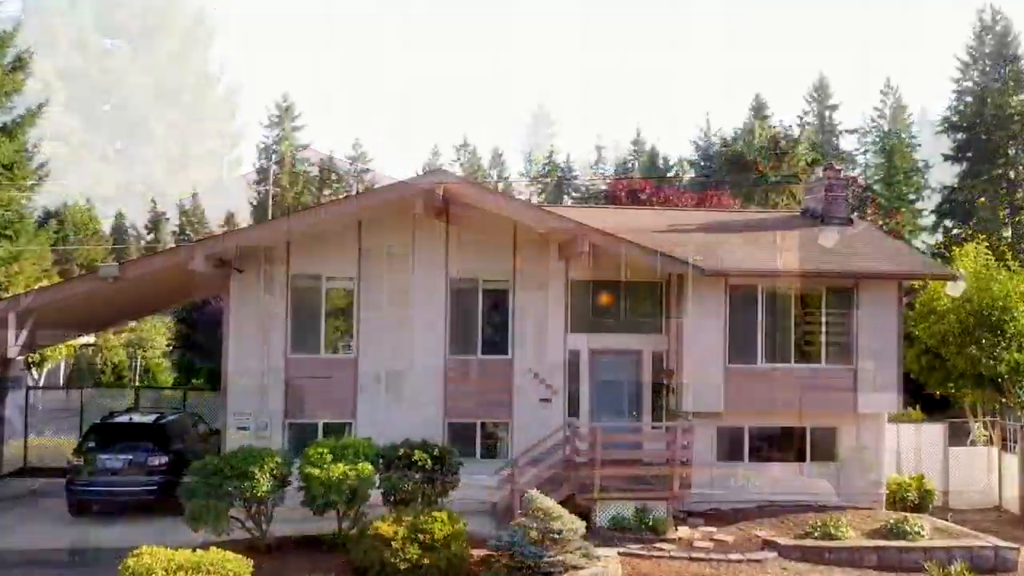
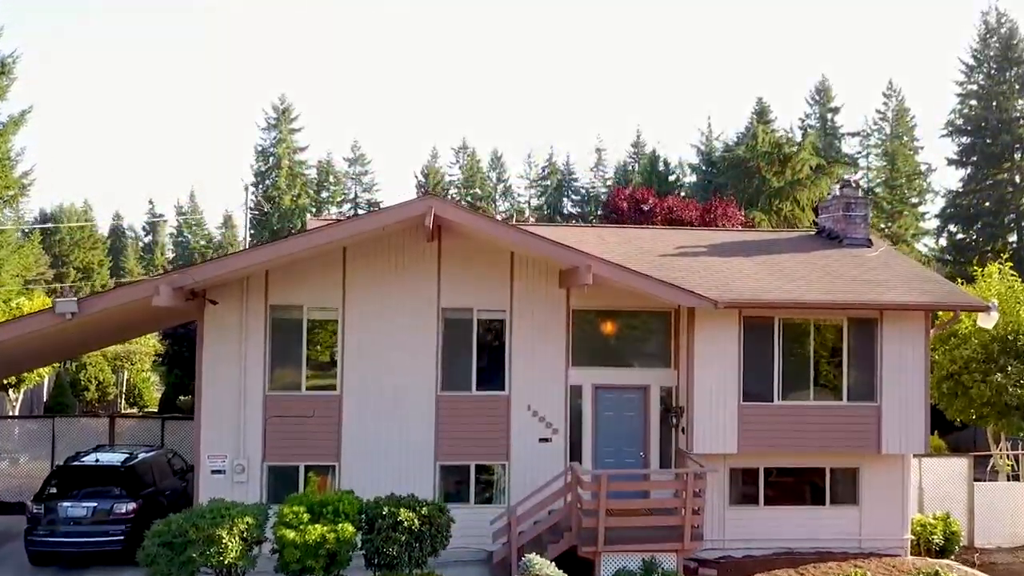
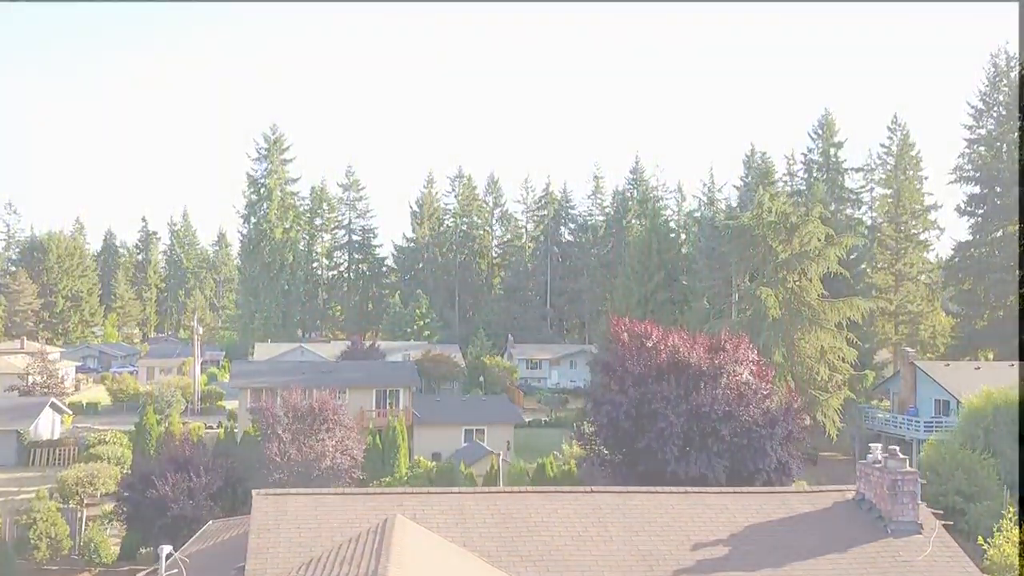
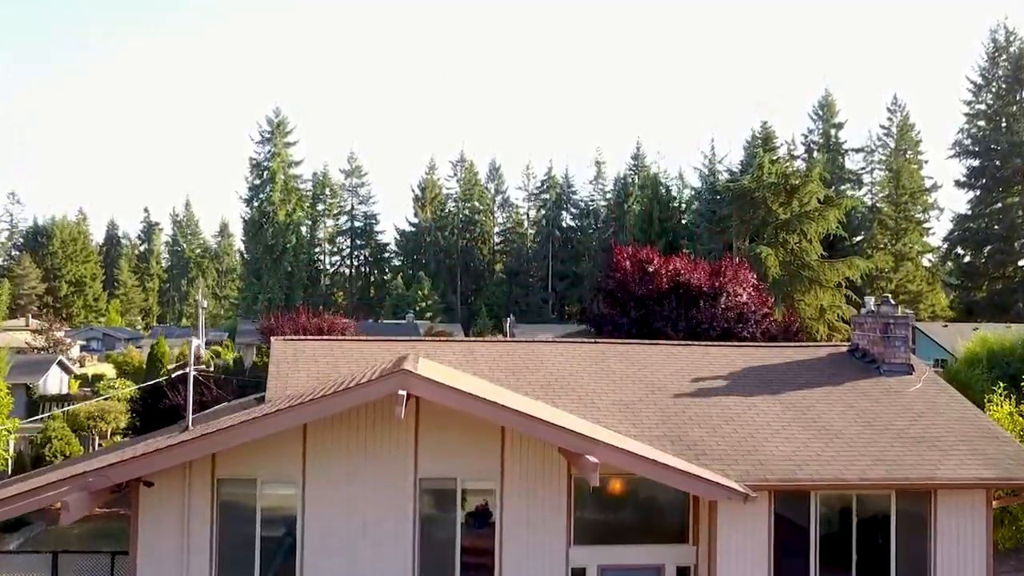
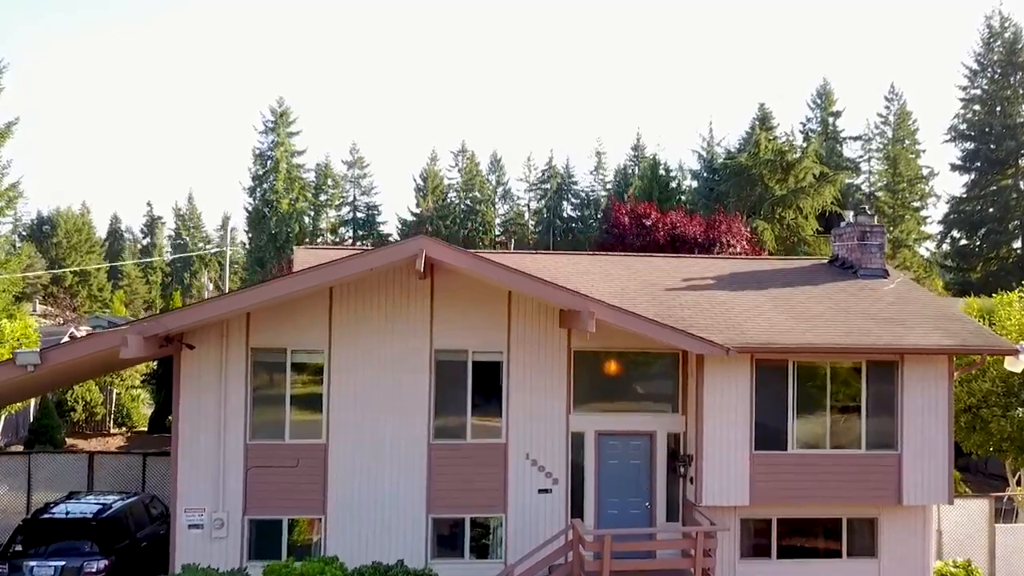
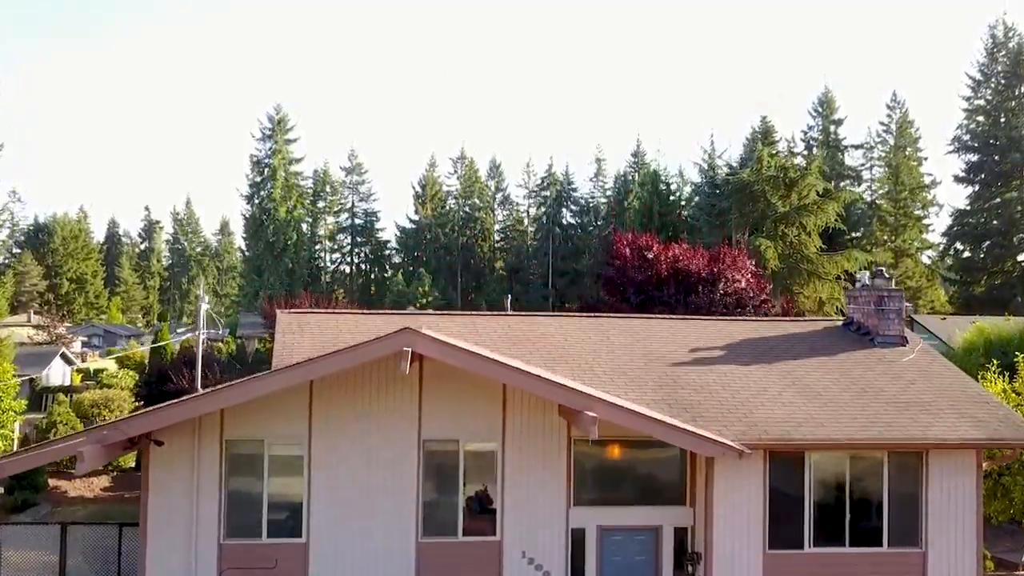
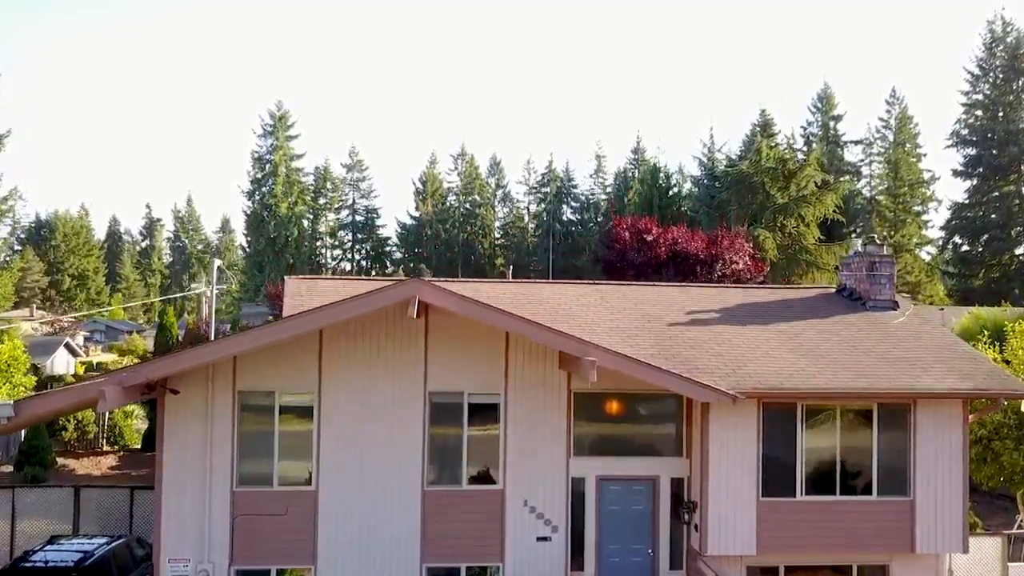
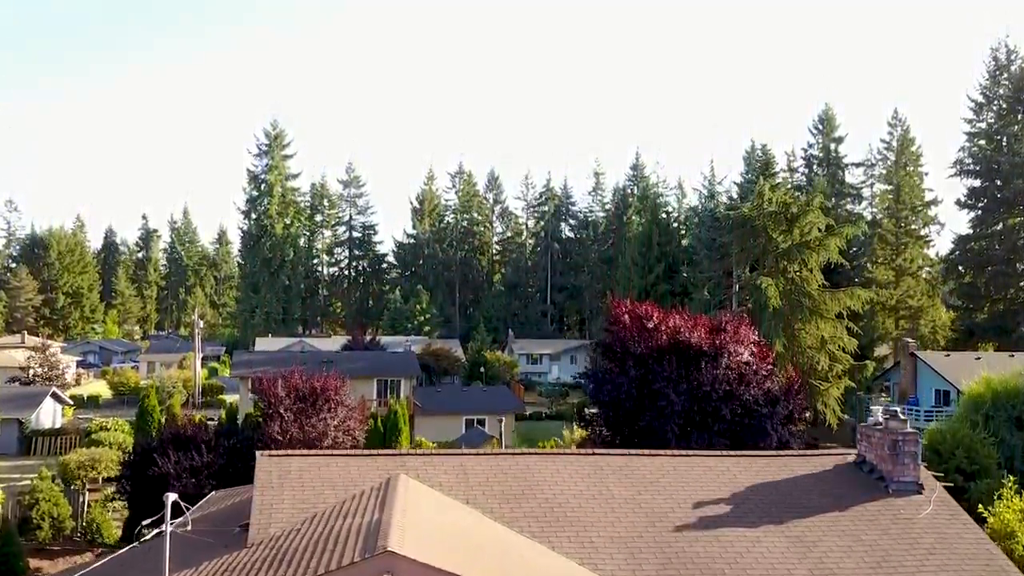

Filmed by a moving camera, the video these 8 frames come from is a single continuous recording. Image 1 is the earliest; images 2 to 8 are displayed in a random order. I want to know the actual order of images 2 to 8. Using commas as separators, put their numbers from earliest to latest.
2, 5, 7, 6, 4, 8, 3
